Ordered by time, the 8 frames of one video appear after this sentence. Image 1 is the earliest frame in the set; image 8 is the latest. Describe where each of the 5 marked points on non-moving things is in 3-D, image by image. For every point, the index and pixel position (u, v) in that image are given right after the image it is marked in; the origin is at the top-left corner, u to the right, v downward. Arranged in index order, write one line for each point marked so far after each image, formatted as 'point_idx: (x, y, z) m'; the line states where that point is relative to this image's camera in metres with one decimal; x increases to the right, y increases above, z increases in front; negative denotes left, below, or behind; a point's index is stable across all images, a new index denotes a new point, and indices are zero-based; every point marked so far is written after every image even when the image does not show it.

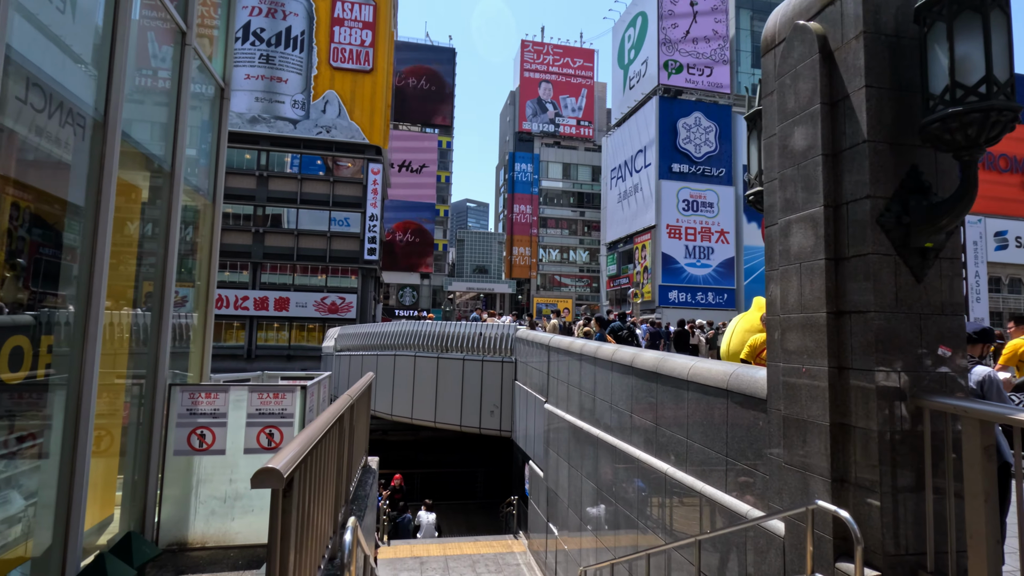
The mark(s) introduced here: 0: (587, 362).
0: (+1.2, -1.2, +8.6) m
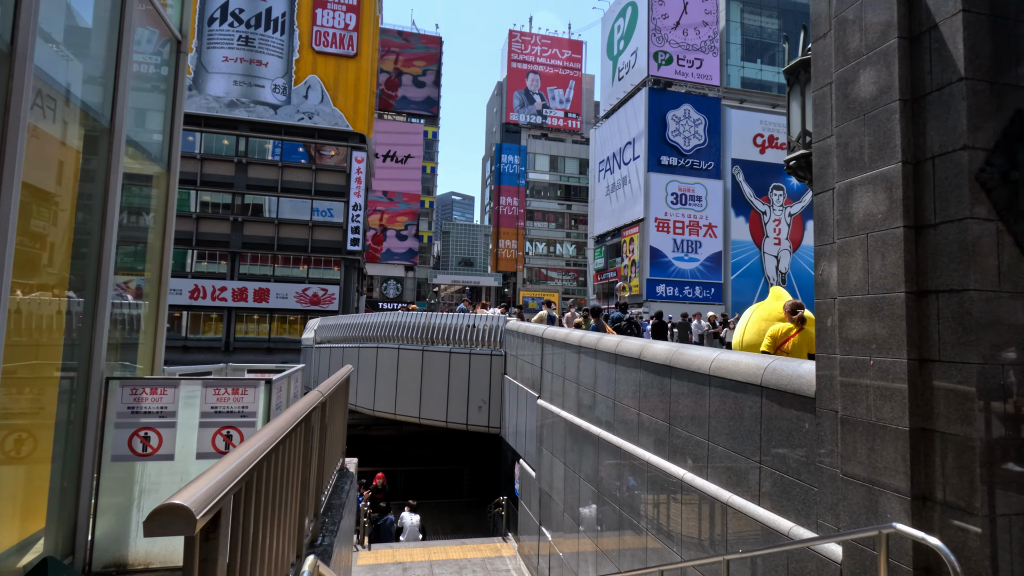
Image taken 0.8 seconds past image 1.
0: (+1.1, -1.0, +7.9) m
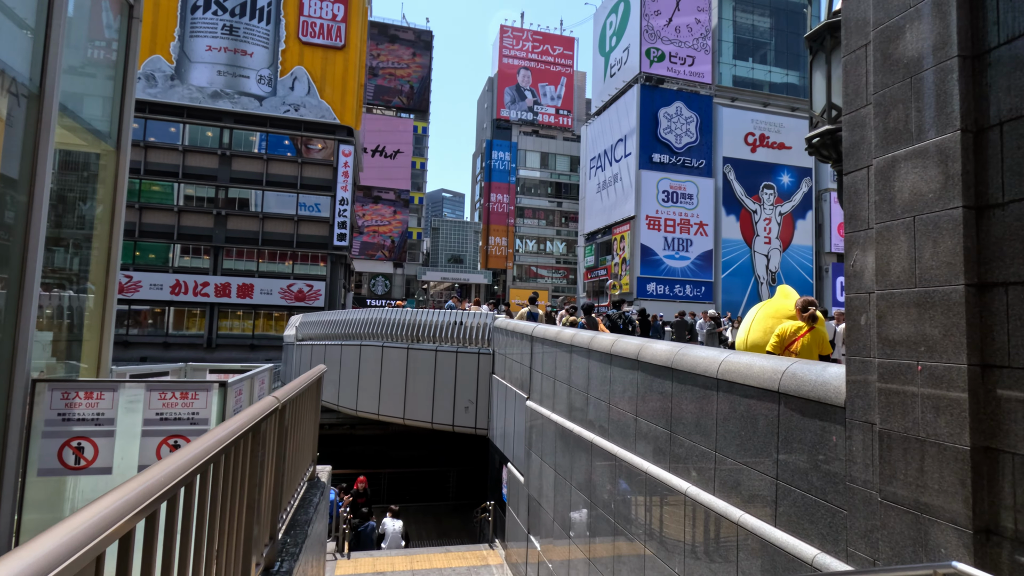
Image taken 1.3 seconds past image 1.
0: (+0.9, -0.9, +7.5) m
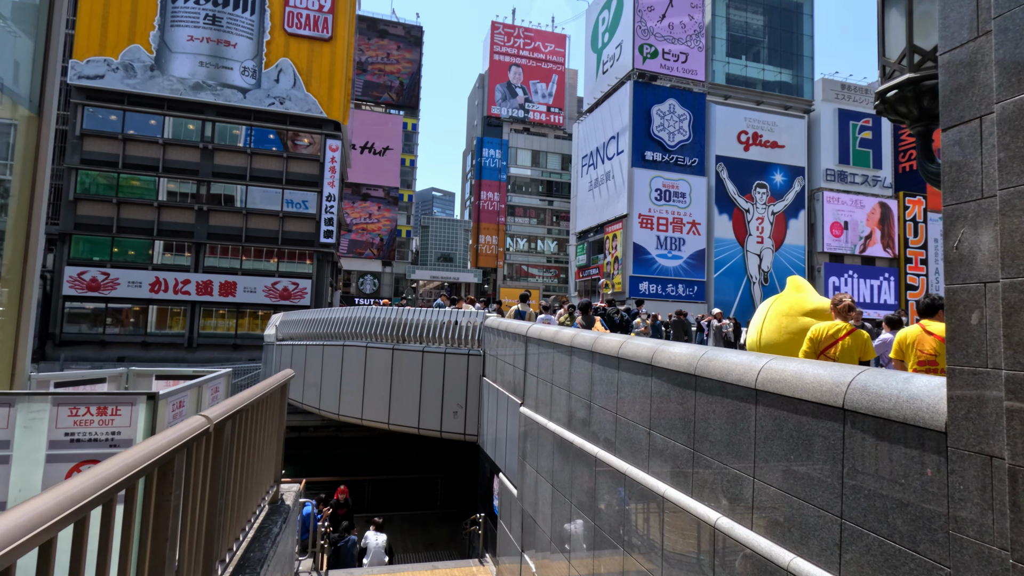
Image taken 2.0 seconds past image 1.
0: (+0.8, -0.9, +6.7) m
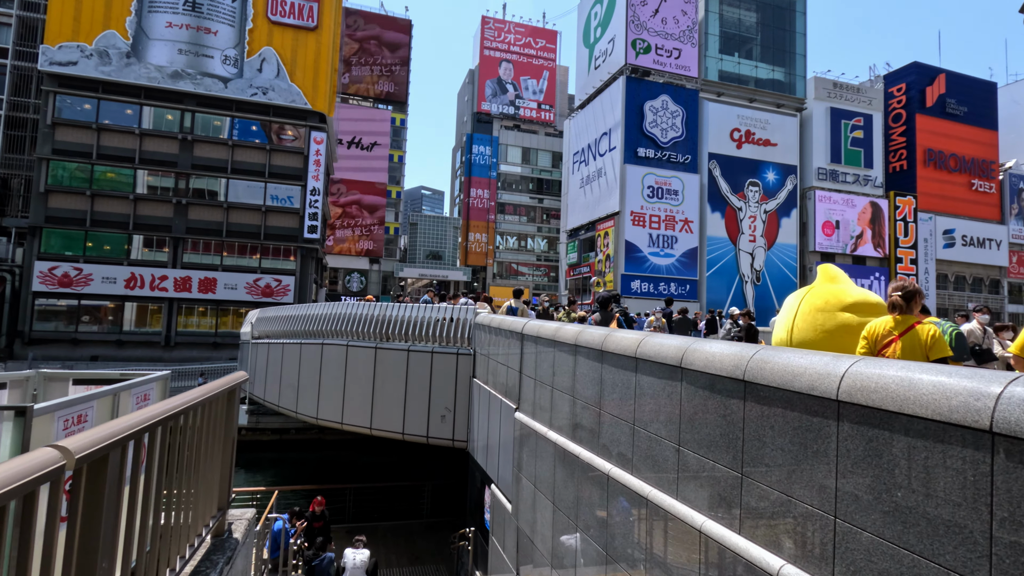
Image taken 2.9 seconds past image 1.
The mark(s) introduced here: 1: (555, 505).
0: (+0.8, -0.7, +5.8) m
1: (+0.5, -2.6, +6.3) m
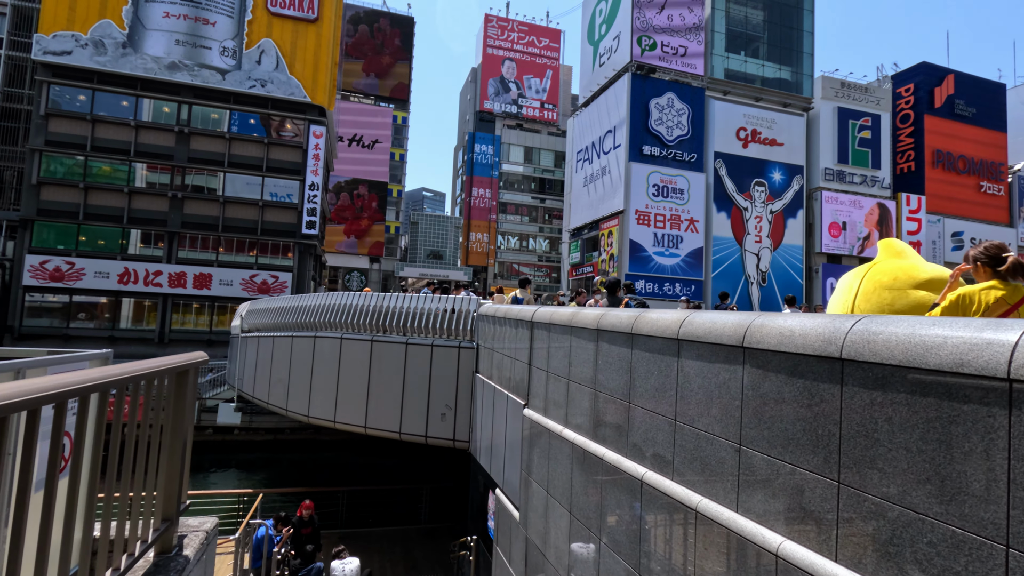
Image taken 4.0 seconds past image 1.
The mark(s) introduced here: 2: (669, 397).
0: (+0.9, -0.5, +5.0) m
1: (+0.6, -2.3, +5.5) m
2: (+1.2, -0.8, +4.0) m
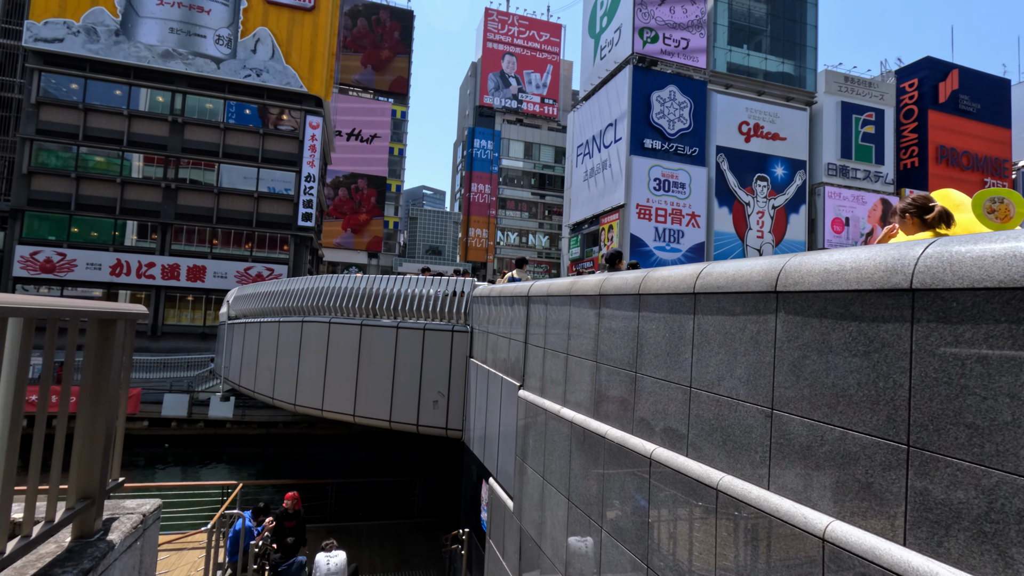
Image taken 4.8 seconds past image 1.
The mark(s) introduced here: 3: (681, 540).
0: (+0.8, -0.2, +4.5) m
1: (+0.5, -2.0, +5.0) m
2: (+1.1, -0.5, +3.5) m
3: (+1.1, -1.6, +3.3) m
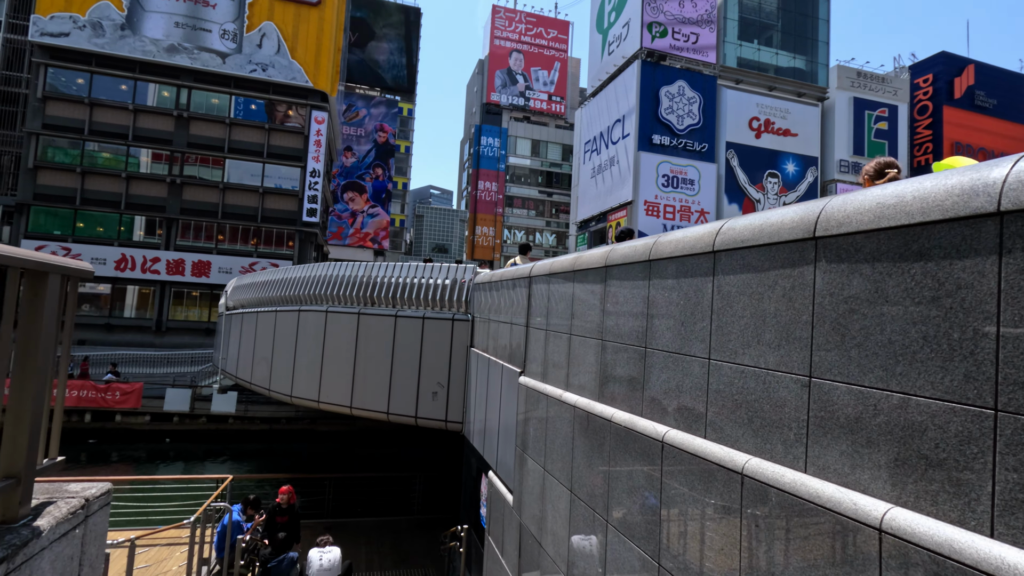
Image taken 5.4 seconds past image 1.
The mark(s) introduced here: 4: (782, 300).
0: (+0.8, +0.1, +4.1) m
1: (+0.5, -1.8, +4.6) m
2: (+1.1, -0.2, +3.1) m
3: (+1.0, -1.3, +2.8) m
4: (+1.2, -0.1, +2.5) m
